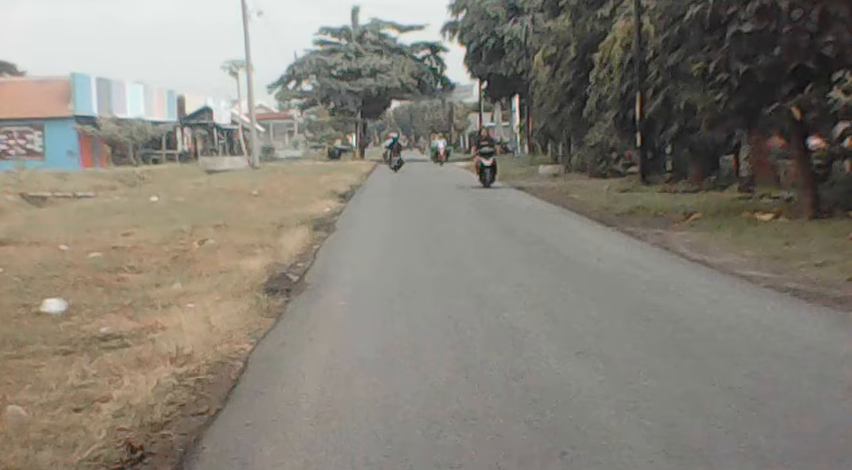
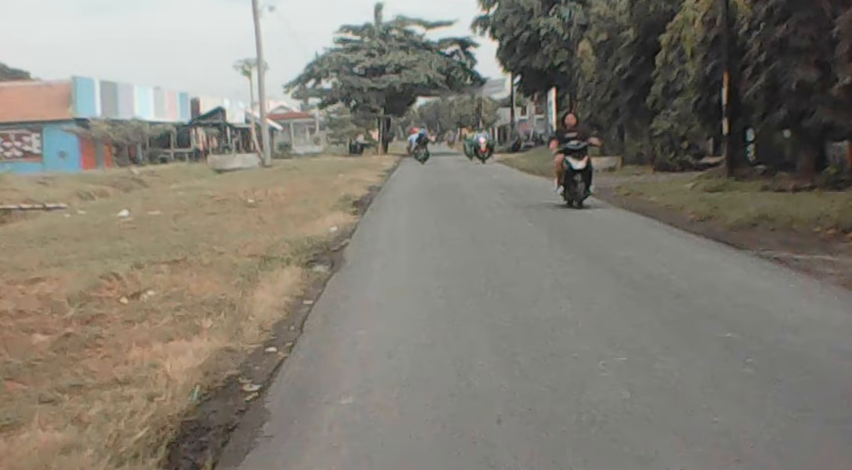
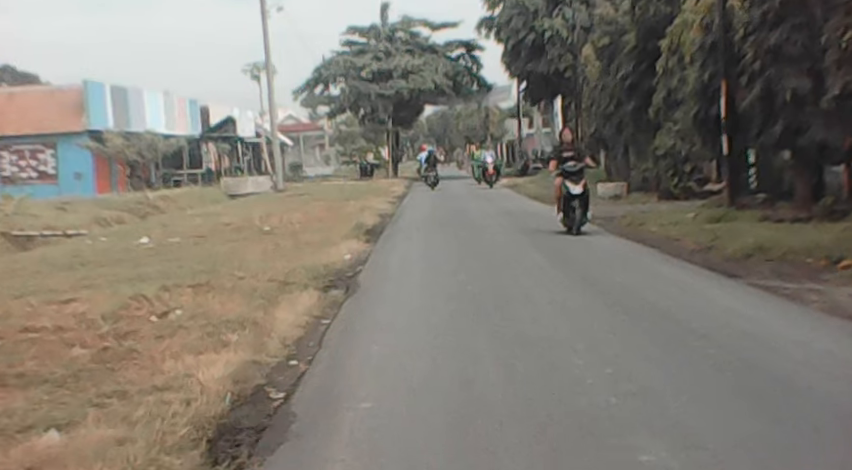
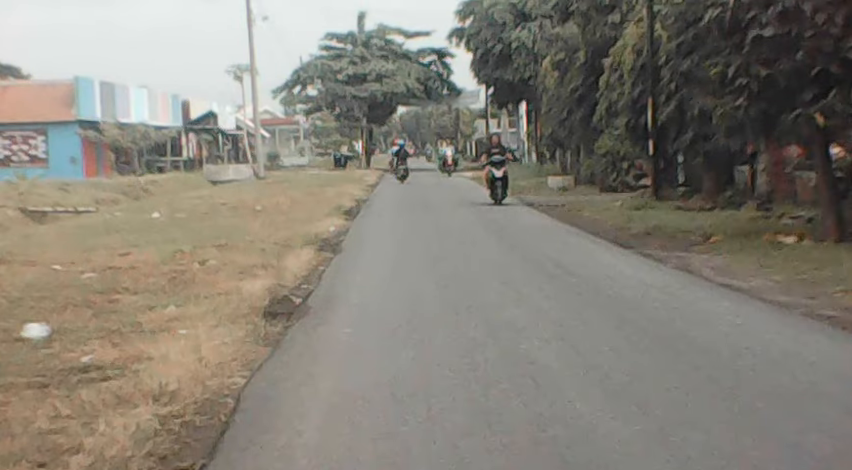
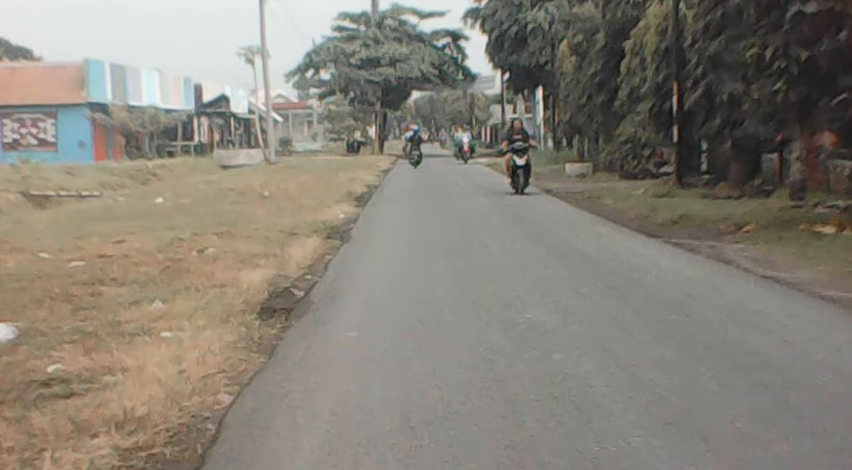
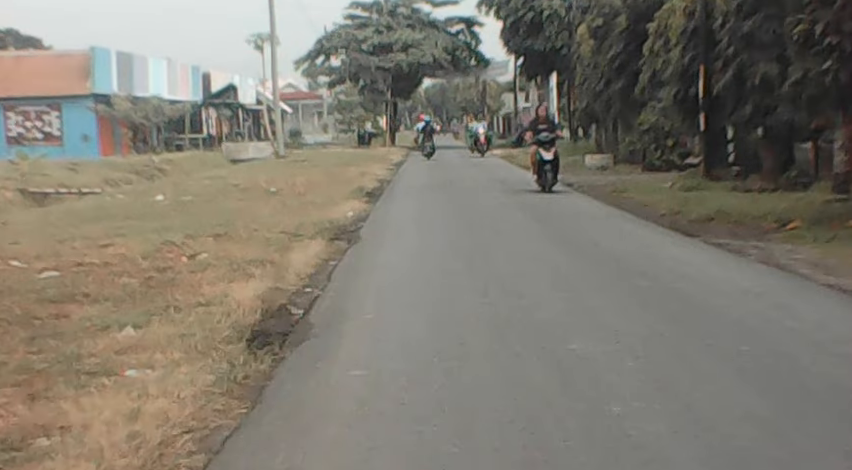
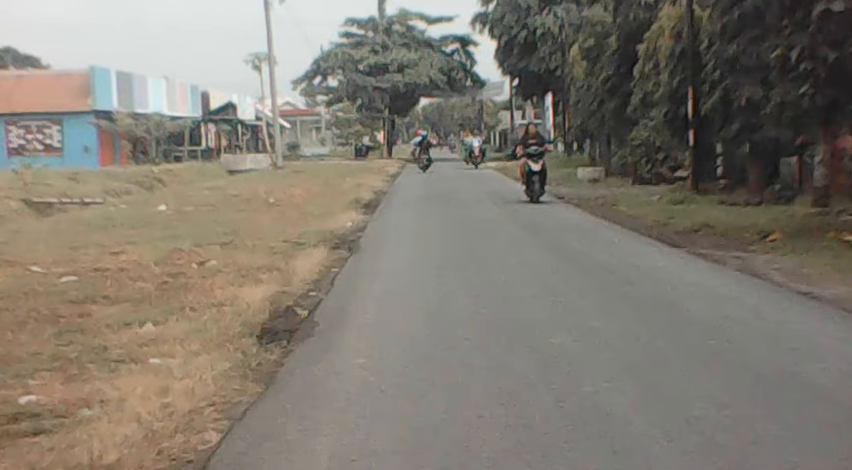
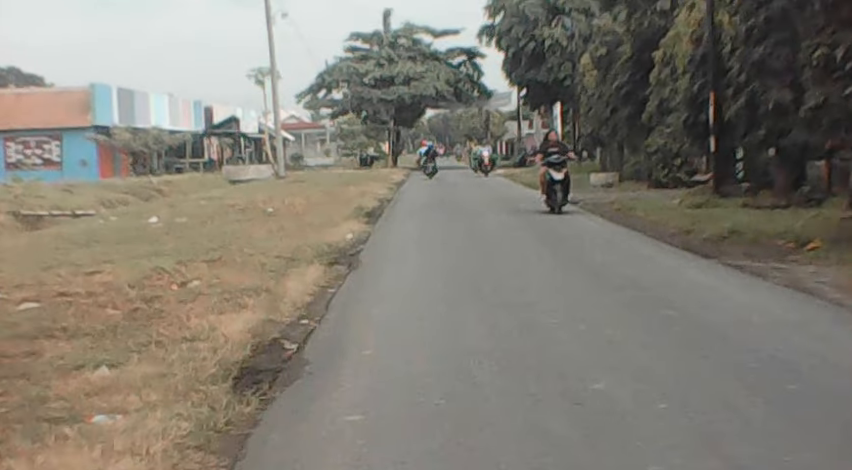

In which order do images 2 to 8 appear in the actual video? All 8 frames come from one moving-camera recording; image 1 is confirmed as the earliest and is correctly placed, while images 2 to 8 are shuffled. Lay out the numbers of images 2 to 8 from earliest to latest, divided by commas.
4, 5, 7, 6, 8, 3, 2
